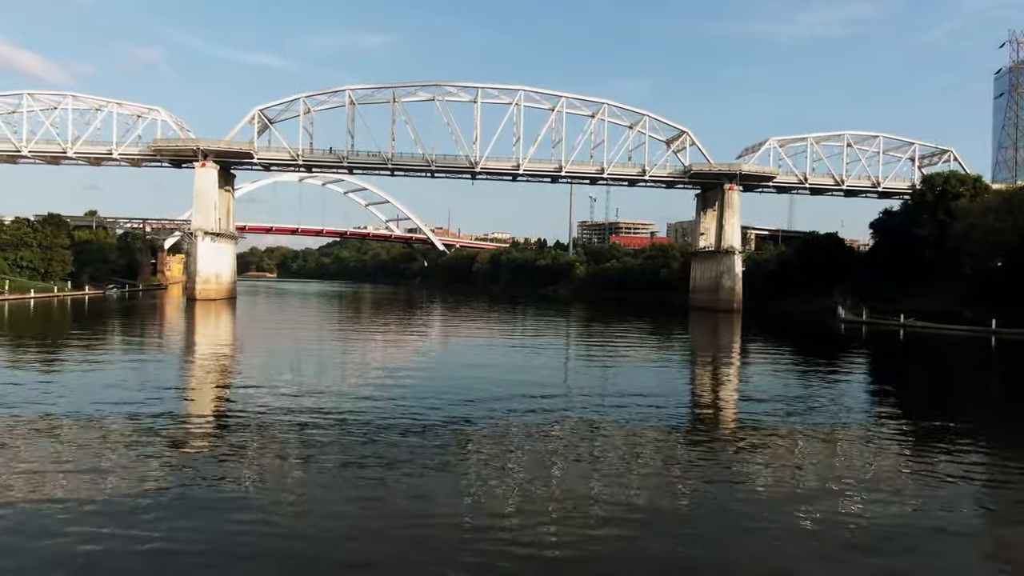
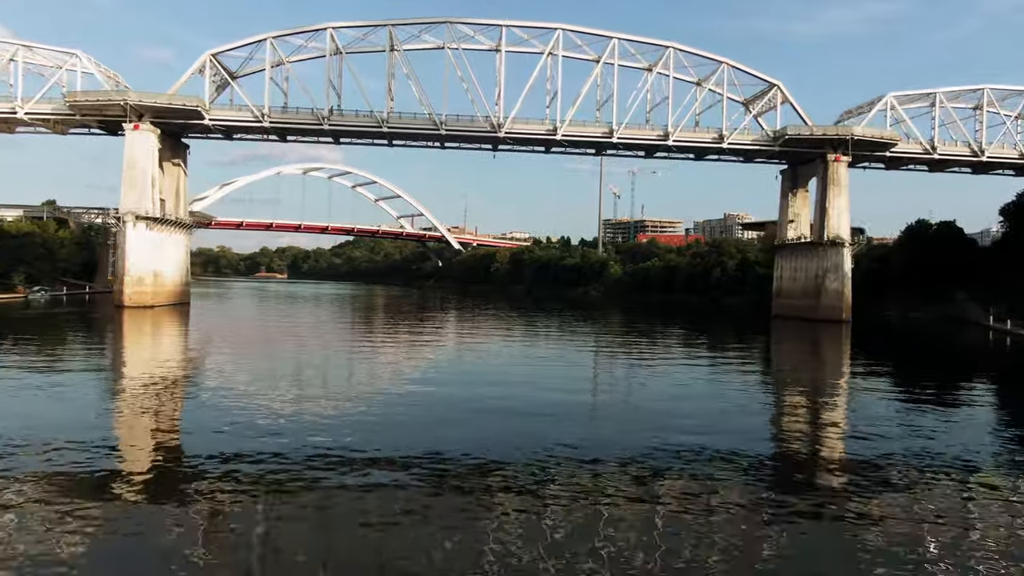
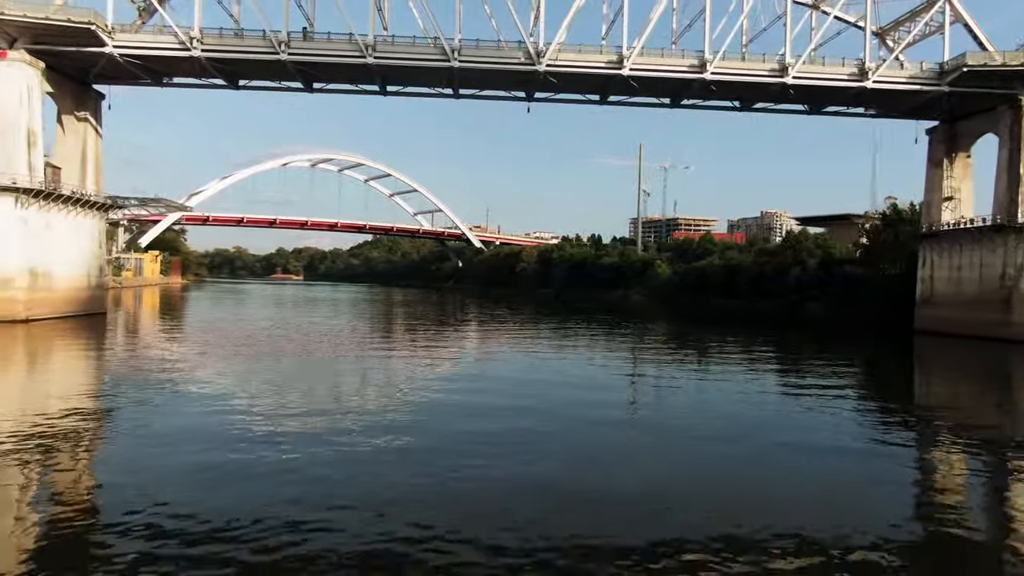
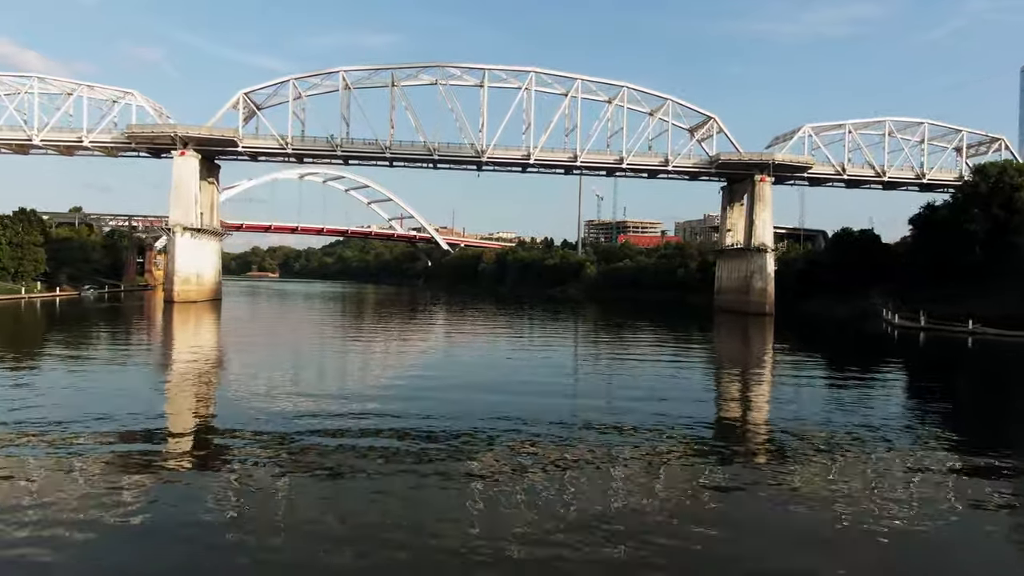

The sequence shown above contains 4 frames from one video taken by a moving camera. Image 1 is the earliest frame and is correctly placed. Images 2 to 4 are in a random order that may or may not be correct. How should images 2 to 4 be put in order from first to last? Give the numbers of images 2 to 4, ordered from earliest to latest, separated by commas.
4, 2, 3
